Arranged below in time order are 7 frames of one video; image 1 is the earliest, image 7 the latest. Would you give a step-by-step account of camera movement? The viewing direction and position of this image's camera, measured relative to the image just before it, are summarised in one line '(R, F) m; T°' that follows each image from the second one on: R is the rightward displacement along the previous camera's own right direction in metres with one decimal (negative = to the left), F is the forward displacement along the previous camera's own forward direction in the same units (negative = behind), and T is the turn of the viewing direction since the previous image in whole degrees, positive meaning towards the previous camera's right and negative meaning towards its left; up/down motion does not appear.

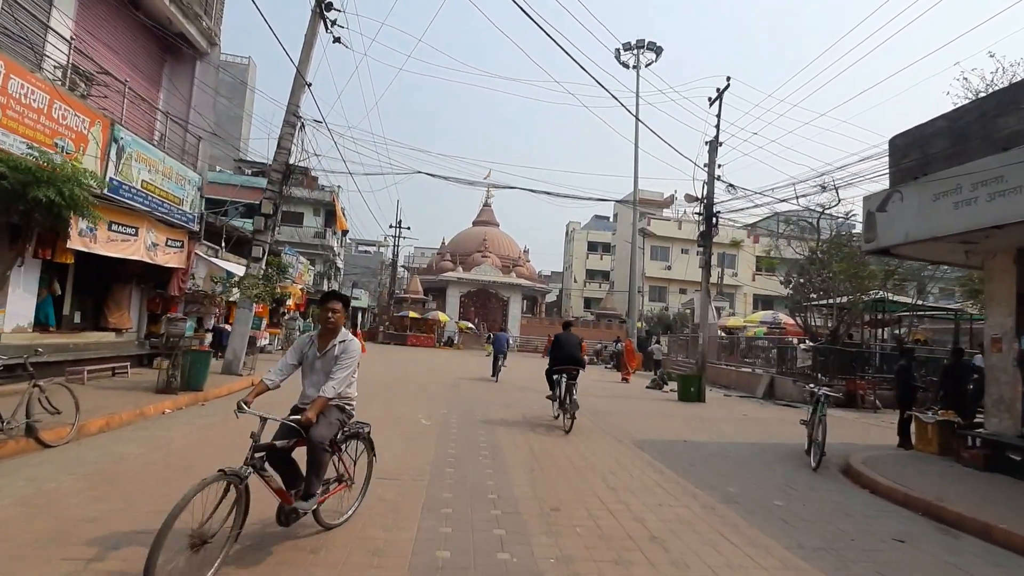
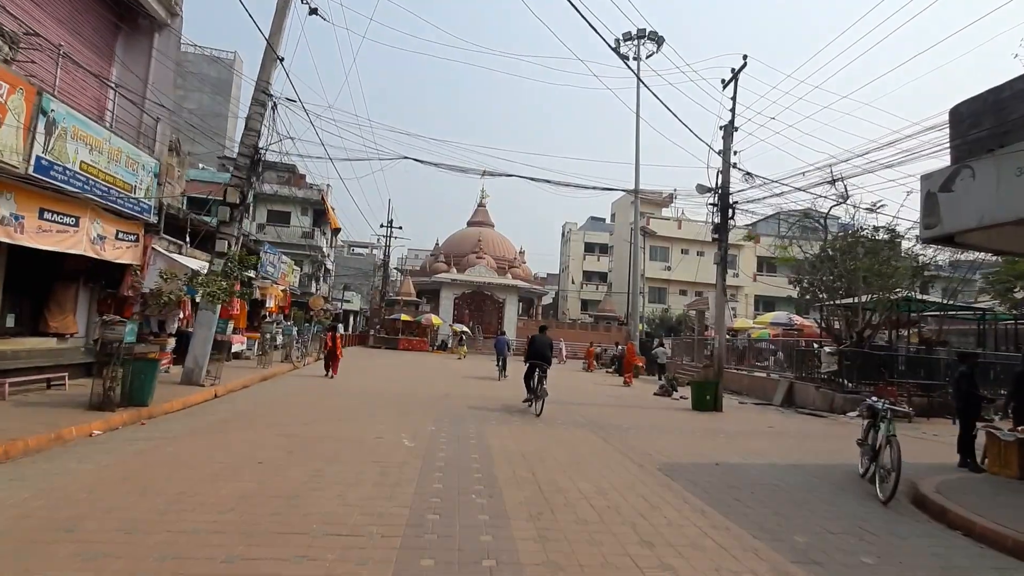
(-0.1, +1.6) m; +1°
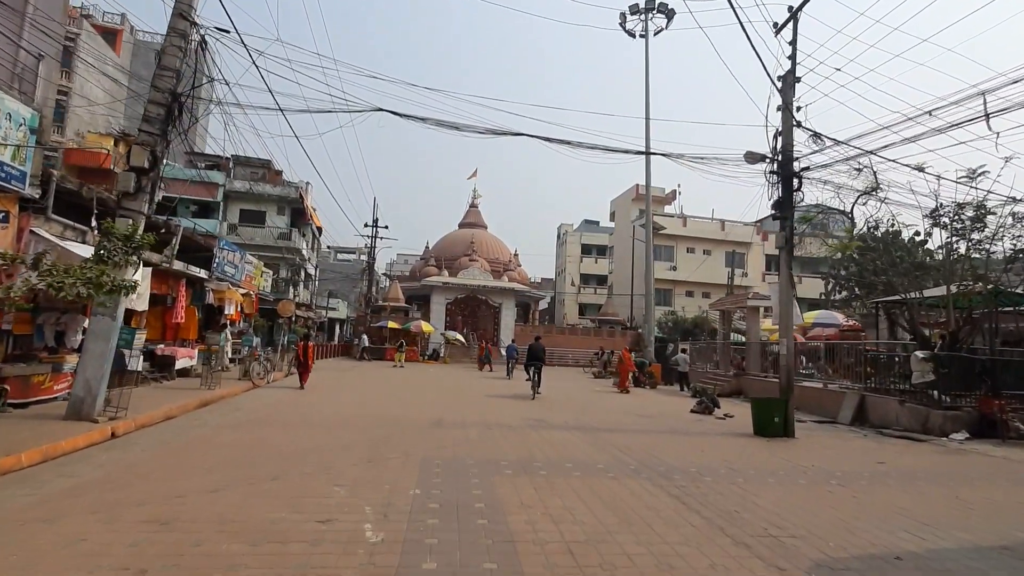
(-0.4, +3.4) m; +1°
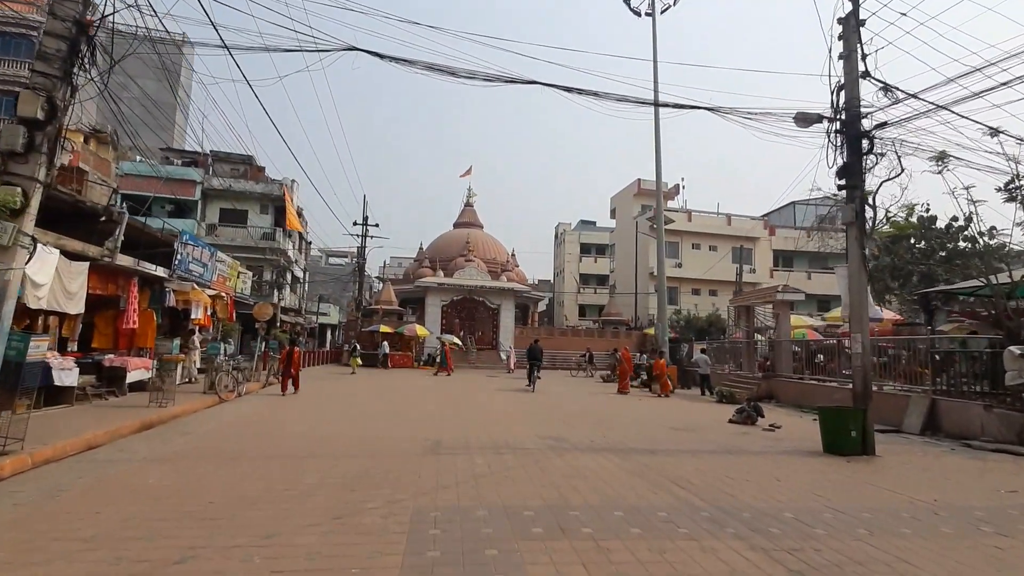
(-0.3, +2.2) m; +1°
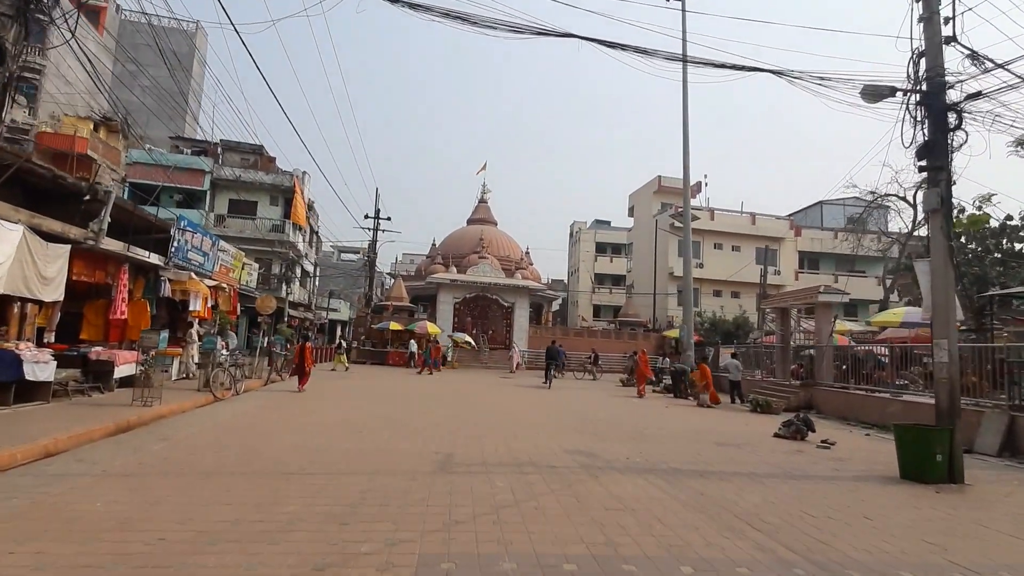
(-0.2, +1.3) m; -1°
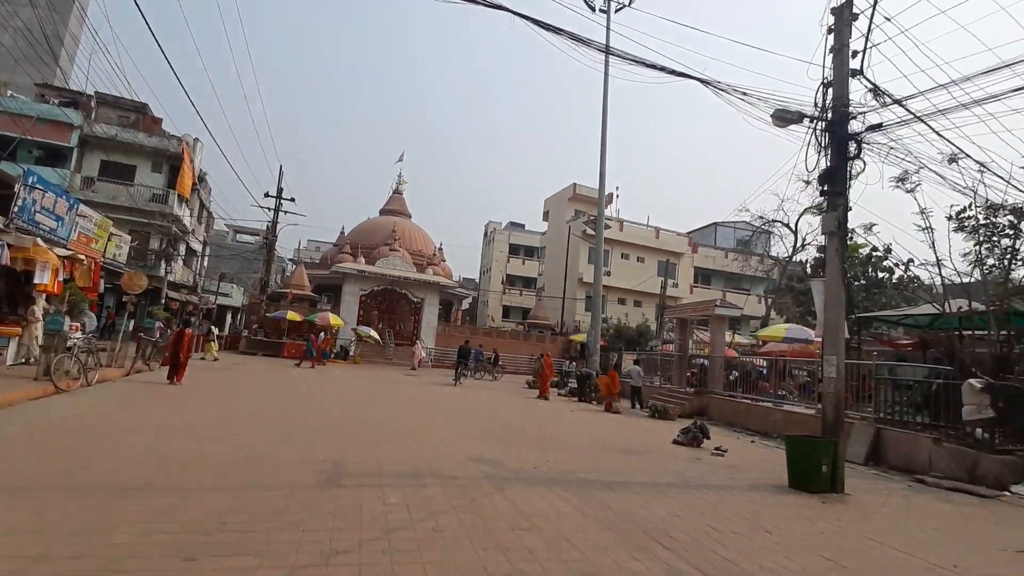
(0.0, +0.6) m; +10°
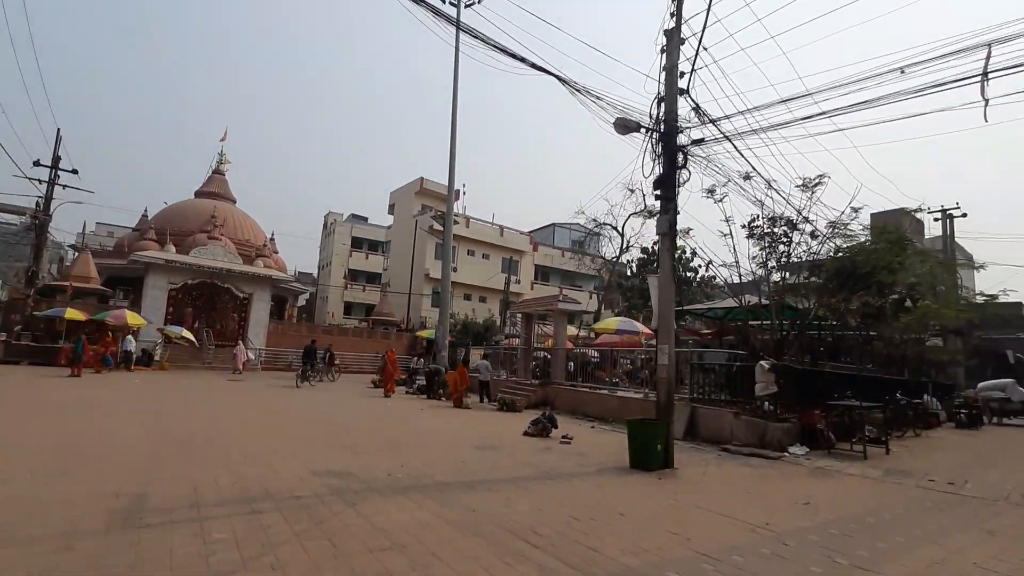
(-0.2, +0.4) m; +17°
